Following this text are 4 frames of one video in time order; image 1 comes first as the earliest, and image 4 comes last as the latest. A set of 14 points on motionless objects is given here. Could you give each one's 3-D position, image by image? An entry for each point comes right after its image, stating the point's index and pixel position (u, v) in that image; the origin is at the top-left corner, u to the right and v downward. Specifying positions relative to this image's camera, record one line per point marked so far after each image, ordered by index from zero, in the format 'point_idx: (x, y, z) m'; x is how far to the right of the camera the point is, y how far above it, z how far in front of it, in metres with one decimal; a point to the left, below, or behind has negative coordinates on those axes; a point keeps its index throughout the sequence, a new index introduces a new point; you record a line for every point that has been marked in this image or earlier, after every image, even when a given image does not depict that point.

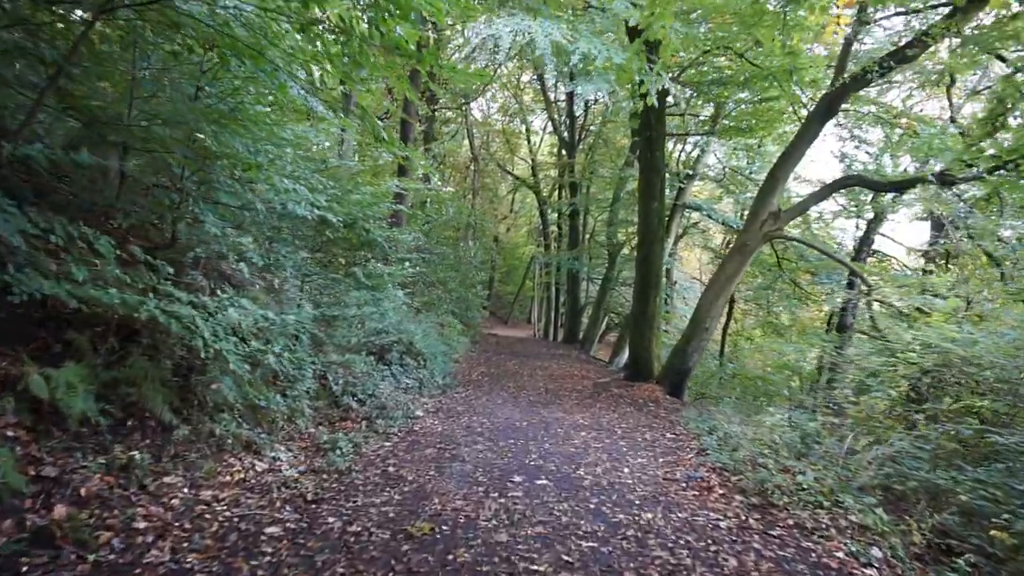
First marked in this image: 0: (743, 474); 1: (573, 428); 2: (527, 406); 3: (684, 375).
0: (+1.8, -1.4, +5.2) m
1: (+0.7, -1.6, +7.6) m
2: (+0.2, -1.7, +9.4) m
3: (+3.1, -1.6, +12.0) m
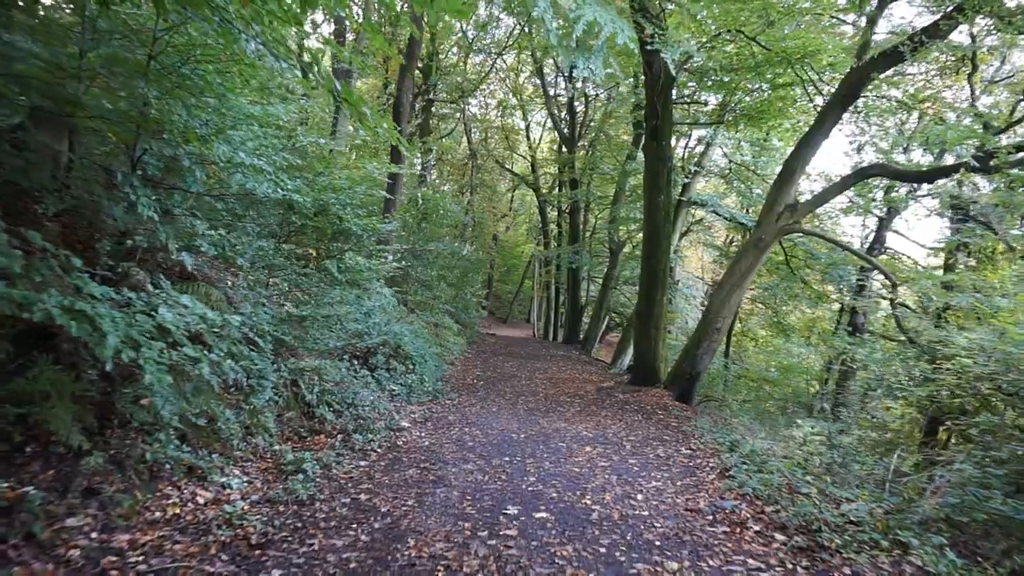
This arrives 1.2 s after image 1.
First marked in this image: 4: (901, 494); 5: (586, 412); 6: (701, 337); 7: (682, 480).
0: (+1.7, -1.4, +4.4) m
1: (+0.6, -1.6, +6.8) m
2: (+0.2, -1.6, +8.6) m
3: (+3.0, -1.5, +11.2) m
4: (+2.7, -1.4, +4.7) m
5: (+1.0, -1.7, +9.0) m
6: (+3.1, -0.8, +11.1) m
7: (+1.3, -1.5, +5.2) m
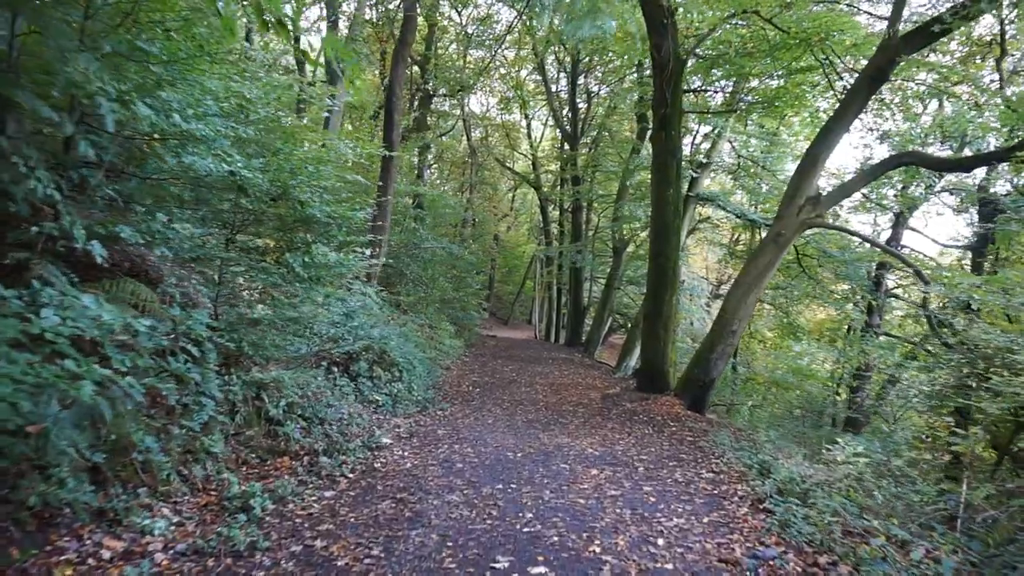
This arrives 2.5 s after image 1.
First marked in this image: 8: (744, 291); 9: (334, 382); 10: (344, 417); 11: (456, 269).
0: (+1.7, -1.4, +3.5) m
1: (+0.6, -1.5, +6.0) m
2: (+0.1, -1.6, +7.7) m
3: (+3.0, -1.5, +10.3) m
4: (+2.6, -1.4, +3.8) m
5: (+0.9, -1.6, +8.1) m
6: (+3.1, -0.8, +10.3) m
7: (+1.3, -1.5, +4.3) m
8: (+3.5, 0.0, +10.2) m
9: (-1.8, -1.0, +6.9) m
10: (-1.6, -1.2, +6.4) m
11: (-1.5, +0.5, +17.6) m
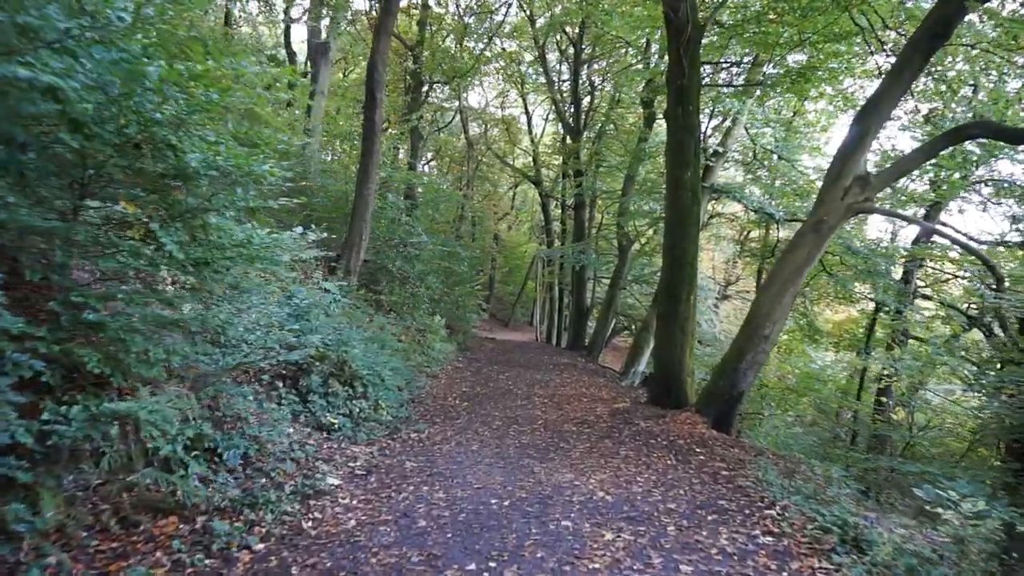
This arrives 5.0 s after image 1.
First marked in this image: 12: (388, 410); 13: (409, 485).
0: (+1.6, -1.3, +2.0) m
1: (+0.5, -1.5, +4.4) m
2: (0.0, -1.6, +6.2) m
3: (+2.9, -1.5, +8.8) m
4: (+2.5, -1.4, +2.3) m
5: (+0.8, -1.6, +6.5) m
6: (+3.0, -0.8, +8.7) m
7: (+1.1, -1.4, +2.8) m
8: (+3.4, 0.0, +8.7) m
9: (-1.9, -0.9, +5.4) m
10: (-1.7, -1.2, +4.8) m
11: (-1.5, +0.5, +16.1) m
12: (-1.3, -1.3, +7.0) m
13: (-0.8, -1.5, +5.1) m
